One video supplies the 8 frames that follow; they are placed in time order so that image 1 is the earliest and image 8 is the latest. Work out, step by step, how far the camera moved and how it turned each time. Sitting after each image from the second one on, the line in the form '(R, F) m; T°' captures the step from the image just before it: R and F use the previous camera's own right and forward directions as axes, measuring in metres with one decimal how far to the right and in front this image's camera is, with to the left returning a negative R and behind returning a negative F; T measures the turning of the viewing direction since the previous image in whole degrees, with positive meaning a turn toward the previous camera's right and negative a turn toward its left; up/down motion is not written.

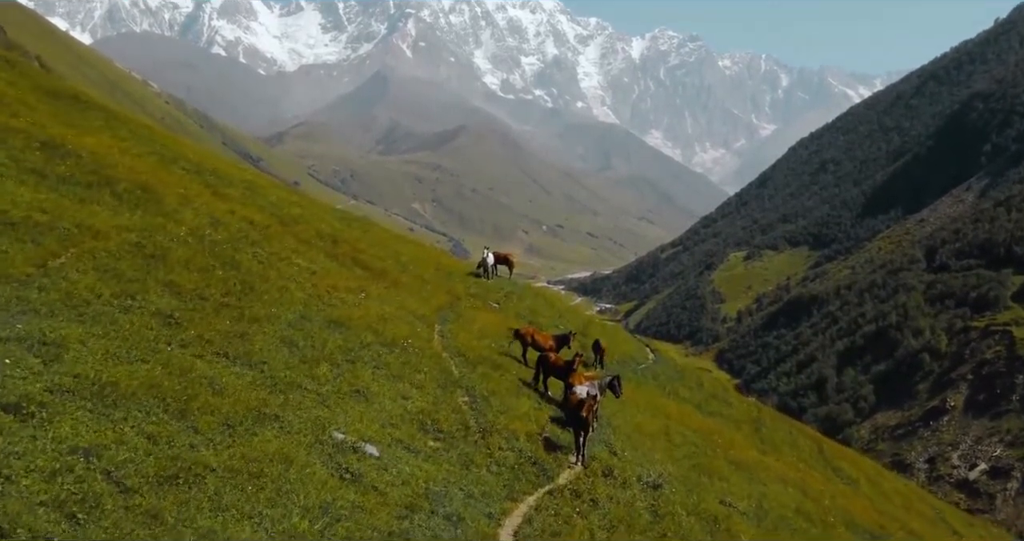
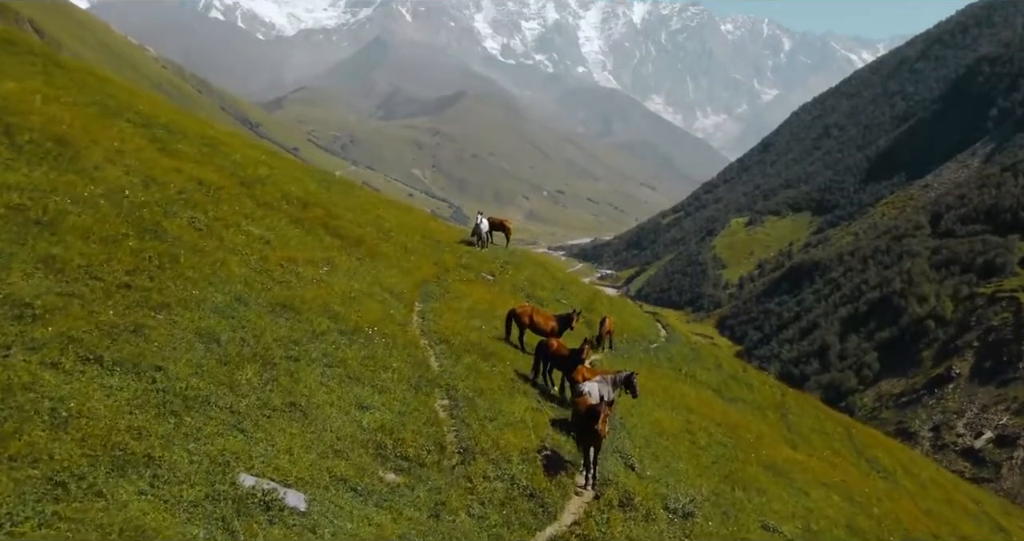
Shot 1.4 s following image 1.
(+0.3, +9.3) m; 0°
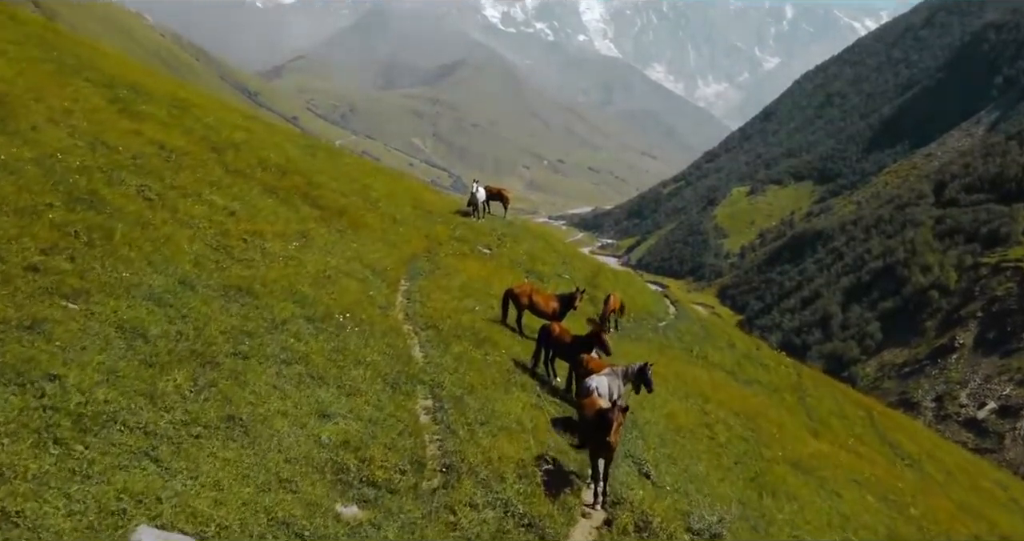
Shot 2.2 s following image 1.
(+0.2, +5.4) m; 0°
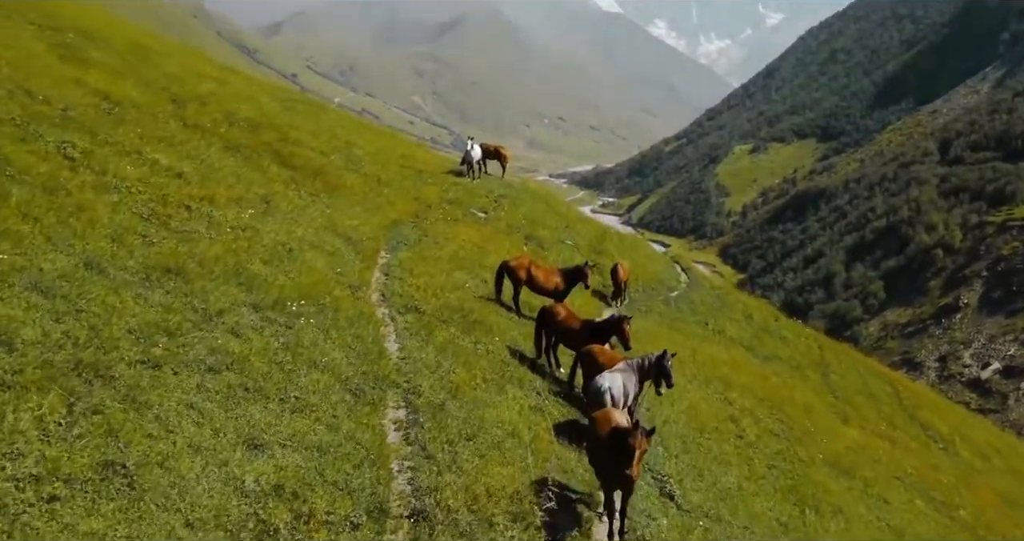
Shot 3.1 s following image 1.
(+0.2, +6.1) m; 0°
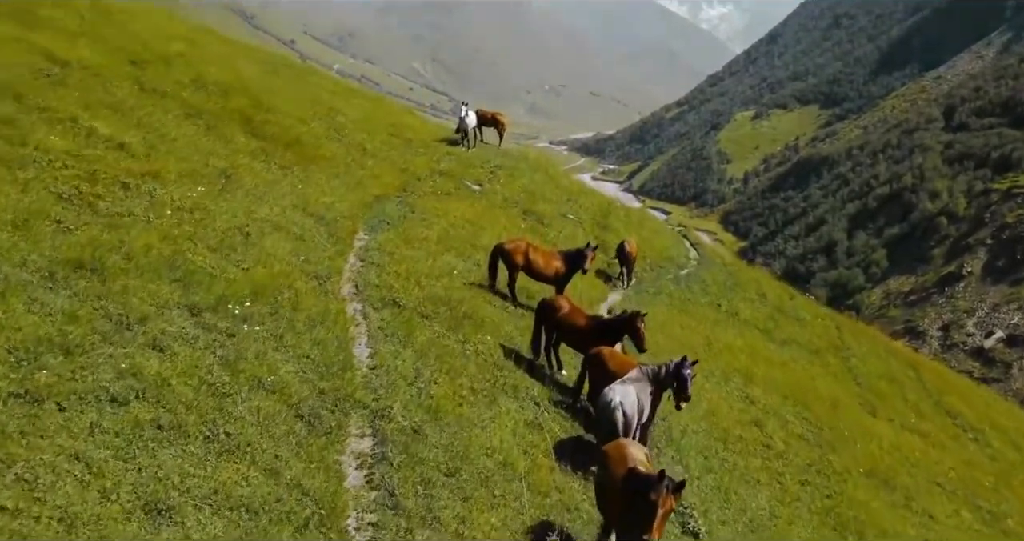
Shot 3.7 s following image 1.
(+0.2, +4.7) m; 0°
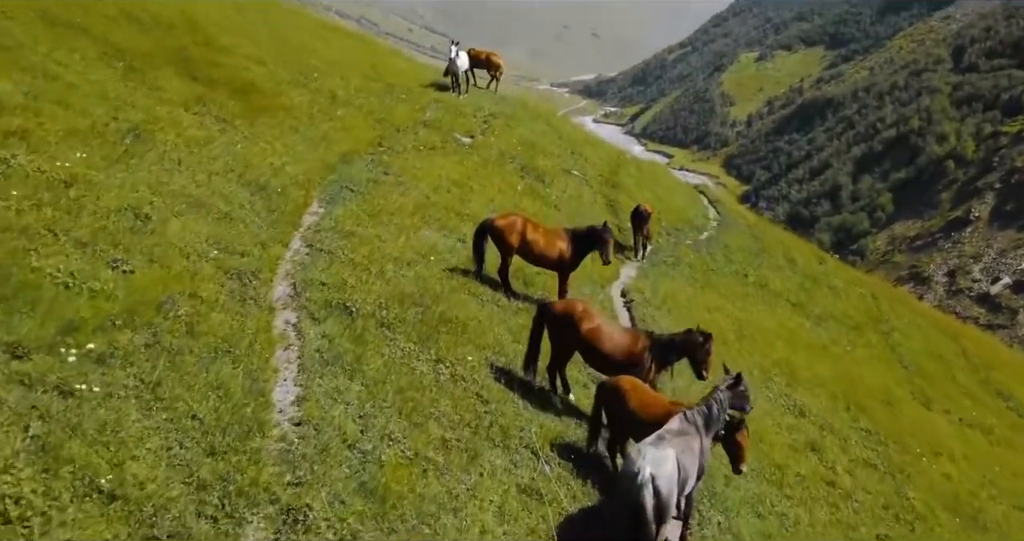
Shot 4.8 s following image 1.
(+0.2, +7.3) m; 0°
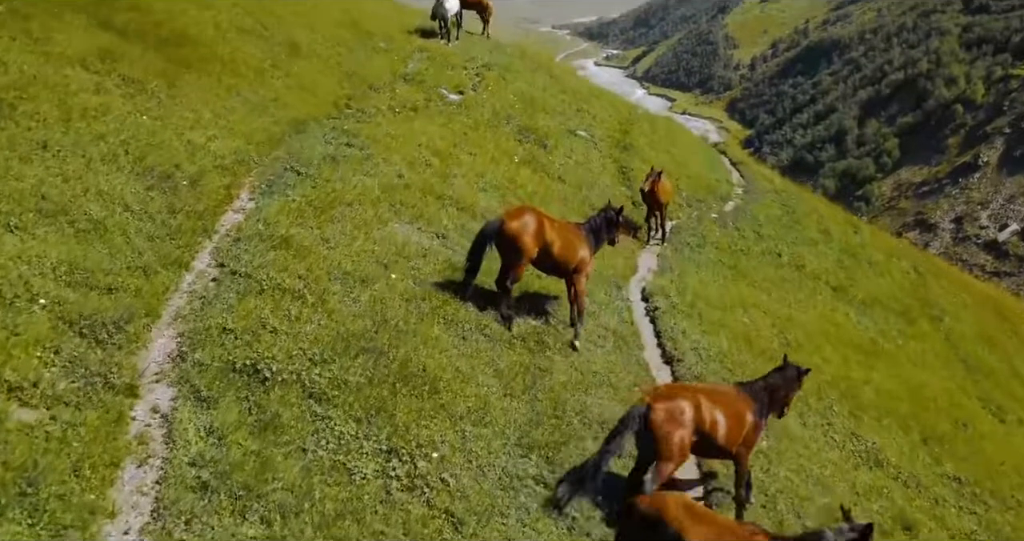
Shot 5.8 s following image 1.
(+0.2, +7.0) m; 0°
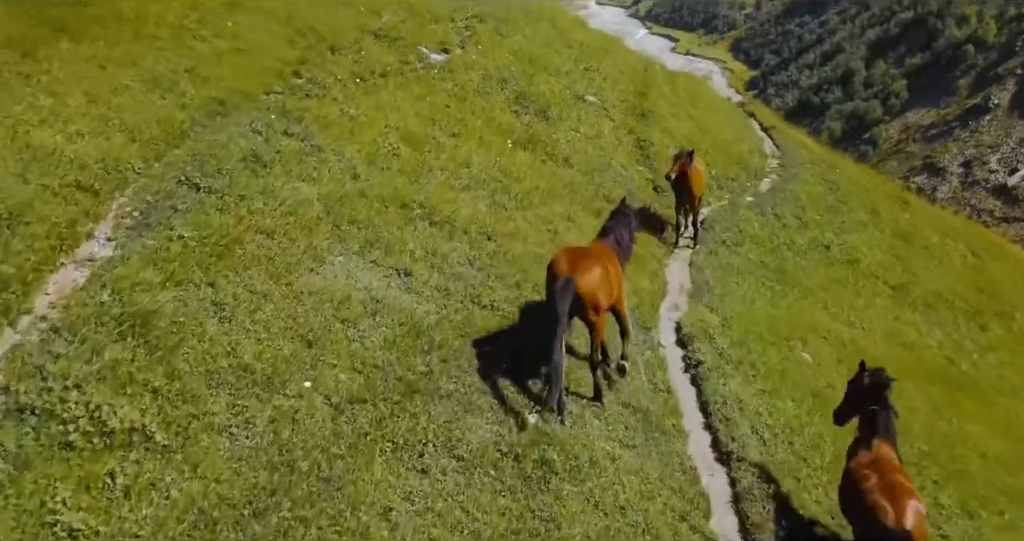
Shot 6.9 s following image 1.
(+0.2, +7.2) m; 0°
